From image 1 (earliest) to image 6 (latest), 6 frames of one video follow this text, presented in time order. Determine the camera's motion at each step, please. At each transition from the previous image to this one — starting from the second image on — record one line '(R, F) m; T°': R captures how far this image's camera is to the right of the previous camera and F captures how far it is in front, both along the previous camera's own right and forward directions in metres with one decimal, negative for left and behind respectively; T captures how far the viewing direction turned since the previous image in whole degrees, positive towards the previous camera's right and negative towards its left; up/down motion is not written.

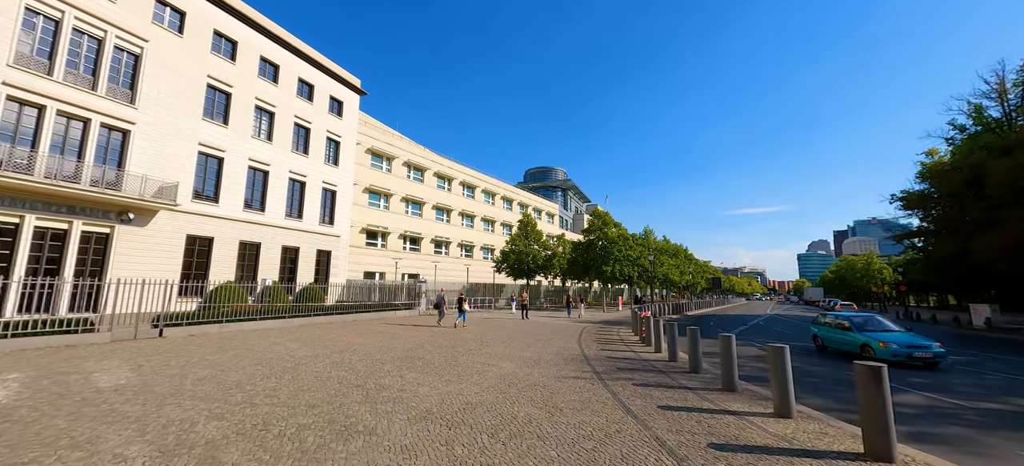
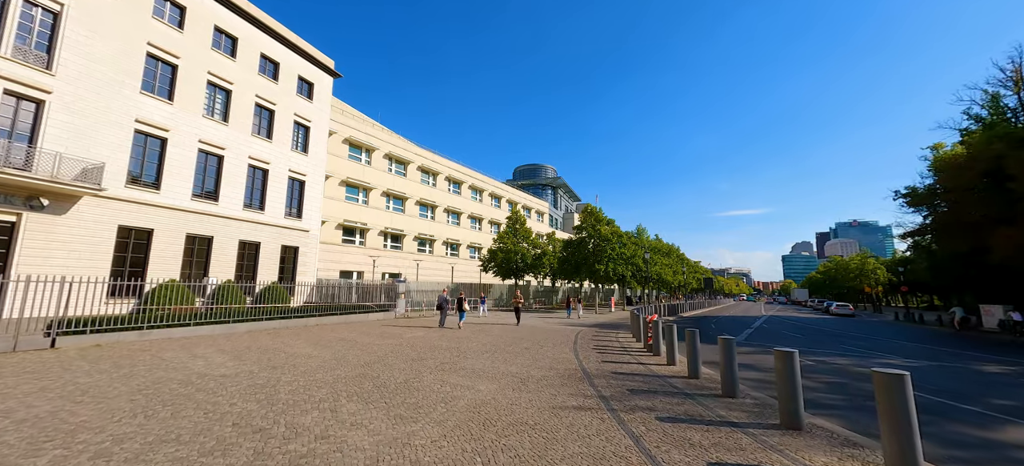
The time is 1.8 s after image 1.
(+0.1, +1.9) m; +2°
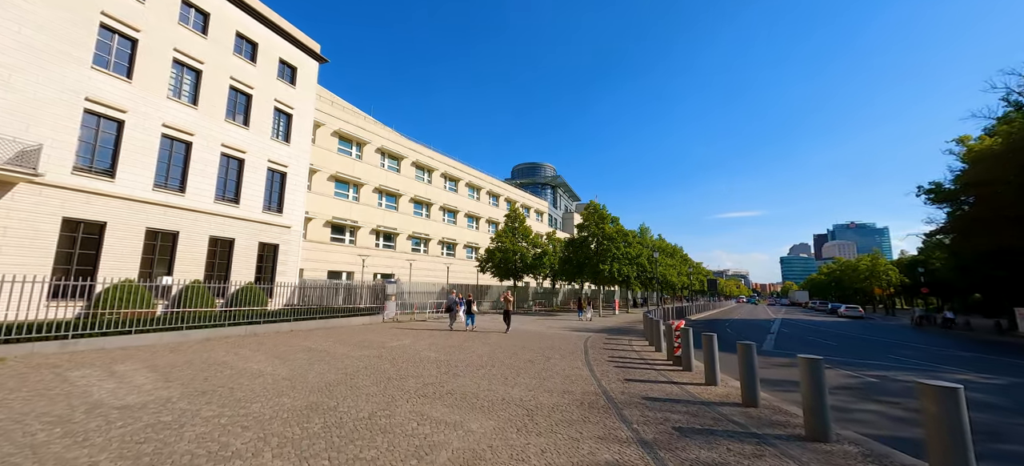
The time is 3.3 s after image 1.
(-0.1, +1.7) m; 0°
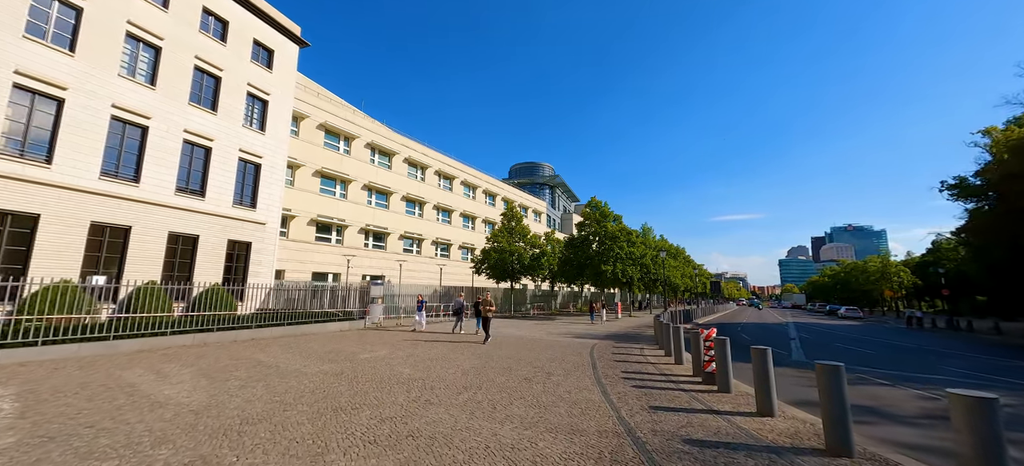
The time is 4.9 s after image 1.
(+0.1, +1.7) m; 0°
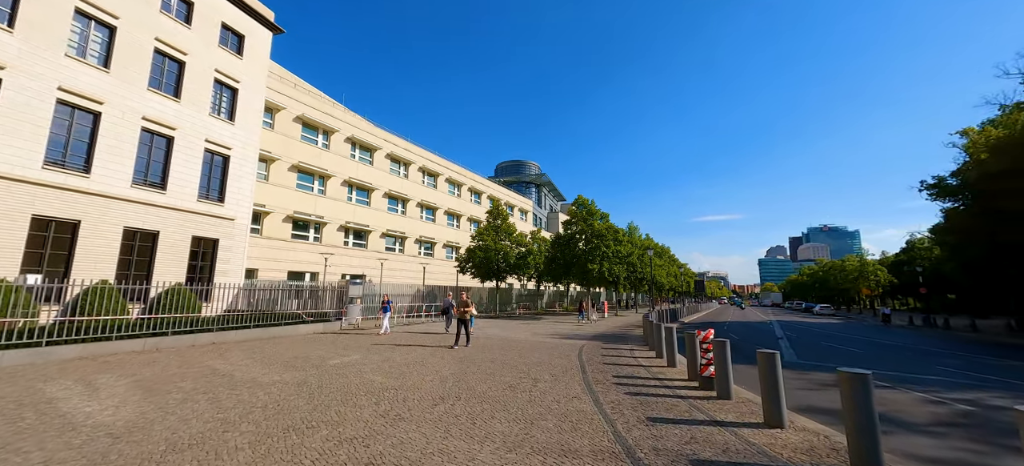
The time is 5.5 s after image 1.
(0.0, +0.6) m; +2°
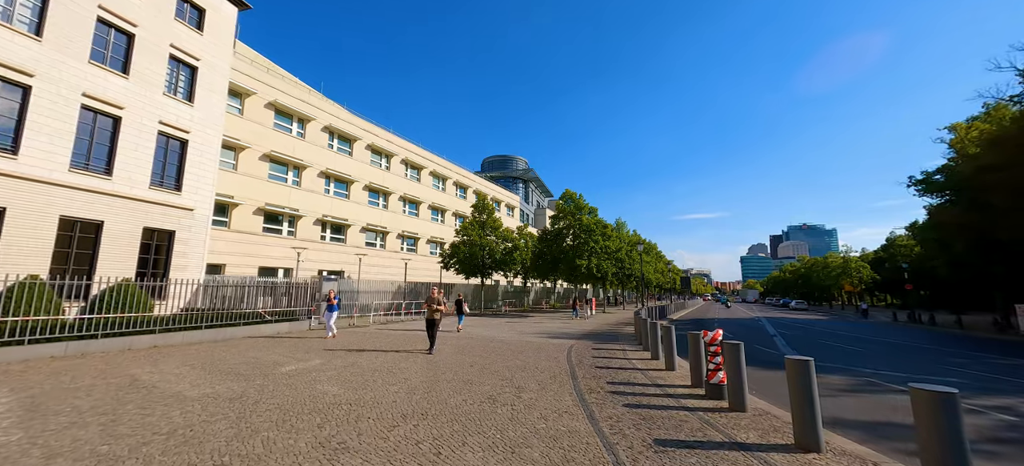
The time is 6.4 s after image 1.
(+0.1, +1.0) m; +2°
